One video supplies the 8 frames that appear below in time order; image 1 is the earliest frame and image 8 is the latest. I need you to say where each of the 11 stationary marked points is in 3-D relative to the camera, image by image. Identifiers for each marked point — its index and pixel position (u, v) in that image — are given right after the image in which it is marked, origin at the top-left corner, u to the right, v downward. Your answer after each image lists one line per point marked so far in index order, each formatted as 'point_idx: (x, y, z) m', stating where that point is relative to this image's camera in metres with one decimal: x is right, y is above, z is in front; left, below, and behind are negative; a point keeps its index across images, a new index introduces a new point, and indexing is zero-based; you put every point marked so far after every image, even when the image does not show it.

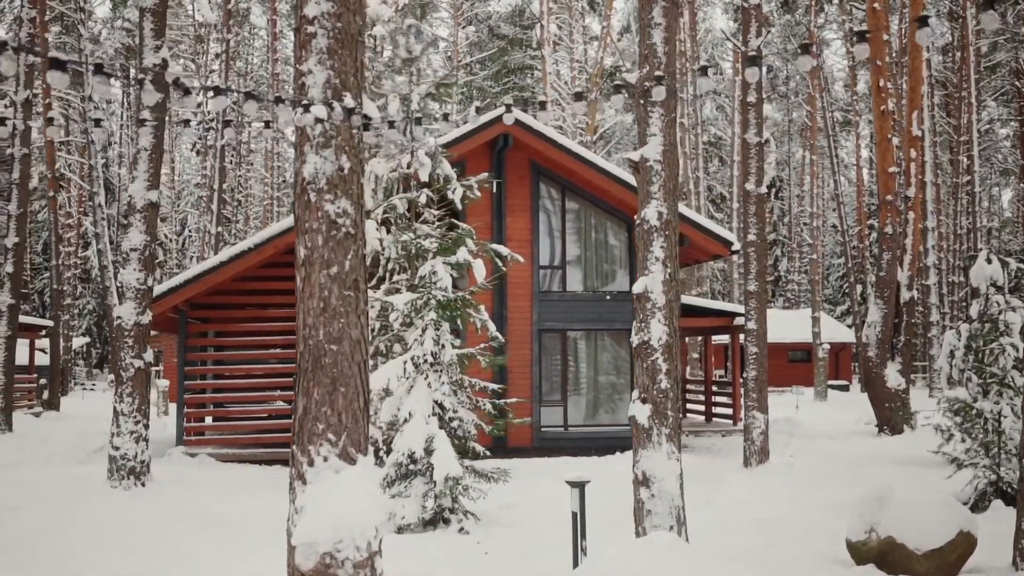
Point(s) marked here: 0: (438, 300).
0: (-0.8, -0.1, +8.8) m
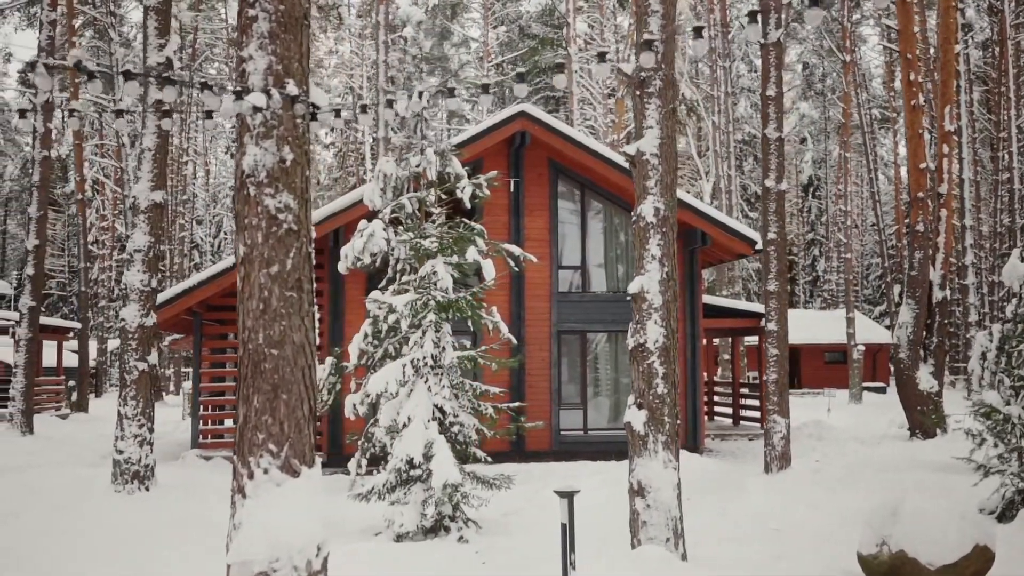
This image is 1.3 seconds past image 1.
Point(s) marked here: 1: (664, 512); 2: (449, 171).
0: (-0.8, -0.1, +8.5) m
1: (+1.1, -1.6, +6.0) m
2: (-0.9, +1.7, +12.1) m
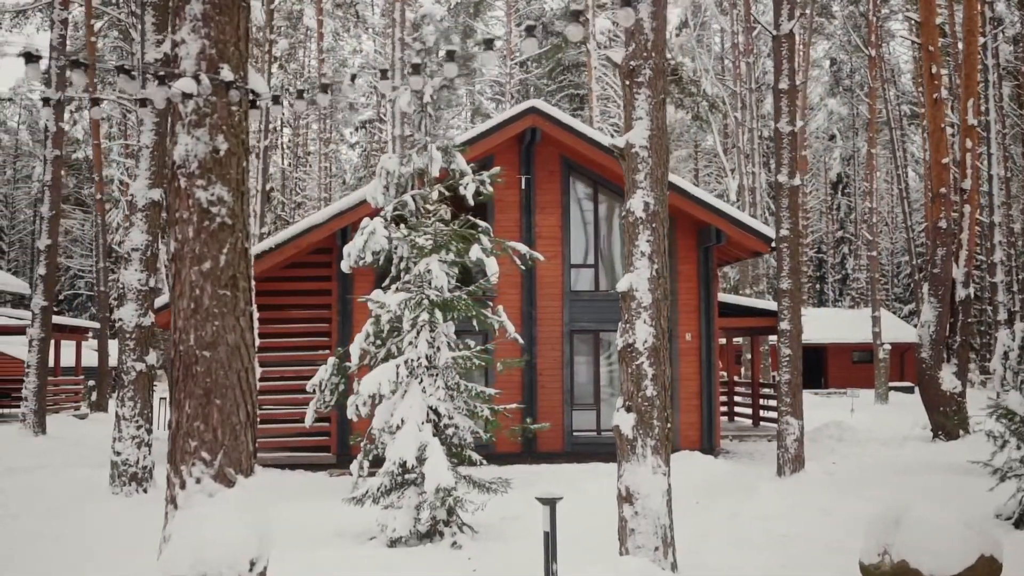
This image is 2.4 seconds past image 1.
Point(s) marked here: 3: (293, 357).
0: (-0.8, -0.1, +8.3) m
1: (+0.9, -1.6, +5.7) m
2: (-0.8, +1.7, +11.9) m
3: (-4.0, -1.3, +15.5) m
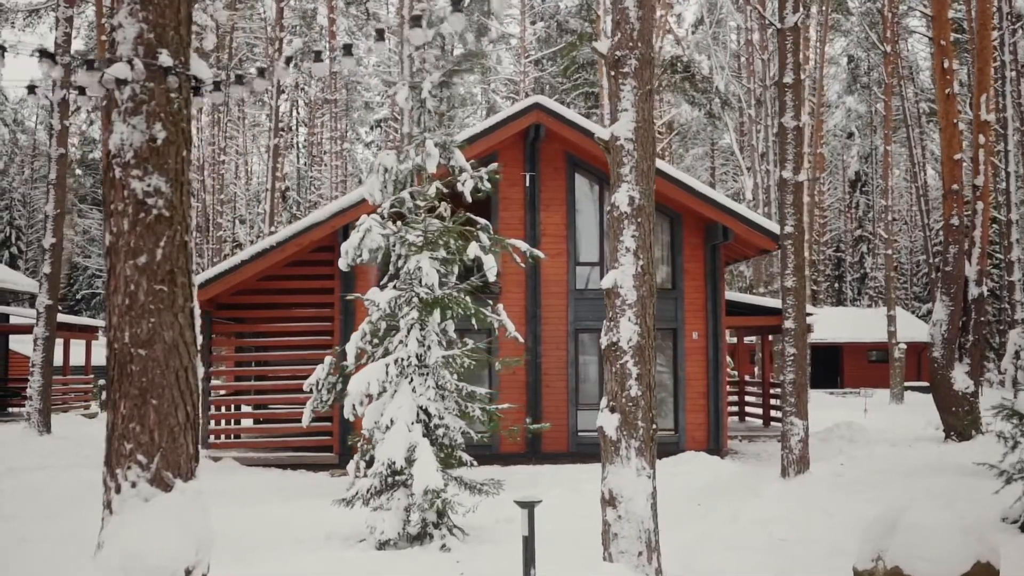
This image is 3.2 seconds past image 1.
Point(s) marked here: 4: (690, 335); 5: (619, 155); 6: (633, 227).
0: (-0.9, -0.1, +8.2) m
1: (+0.8, -1.6, +5.5) m
2: (-0.8, +1.7, +11.7) m
3: (-4.0, -1.3, +15.4) m
4: (+3.5, -0.9, +16.4) m
5: (+0.7, +0.9, +5.9) m
6: (+0.8, +0.4, +5.8) m
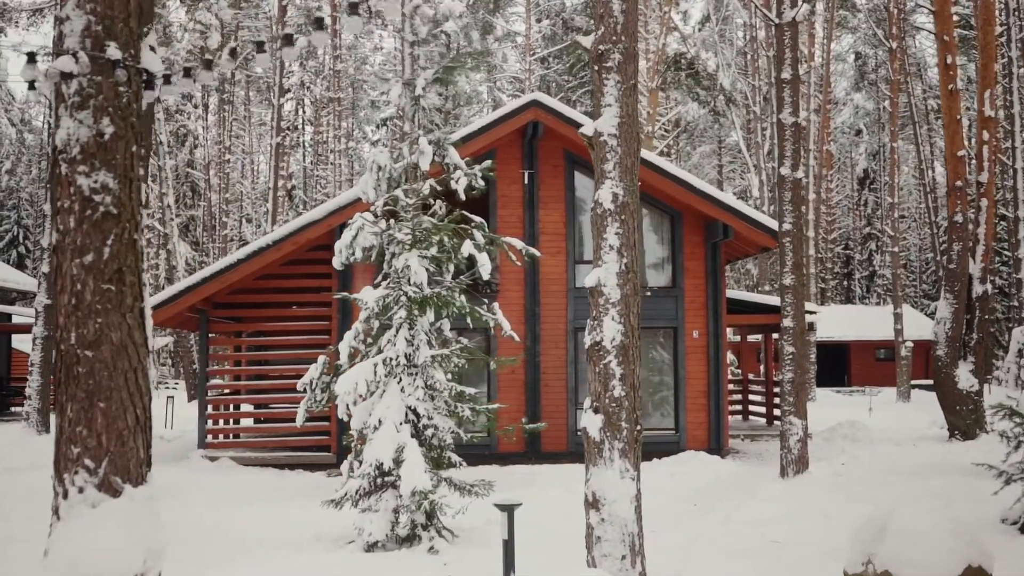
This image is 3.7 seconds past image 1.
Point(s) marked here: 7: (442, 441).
0: (-1.0, -0.1, +8.1) m
1: (+0.7, -1.5, +5.4) m
2: (-0.9, +1.8, +11.6) m
3: (-4.0, -1.2, +15.4) m
4: (+3.5, -0.9, +16.3) m
5: (+0.6, +0.9, +5.7) m
6: (+0.7, +0.4, +5.7) m
7: (-0.7, -1.5, +8.0) m
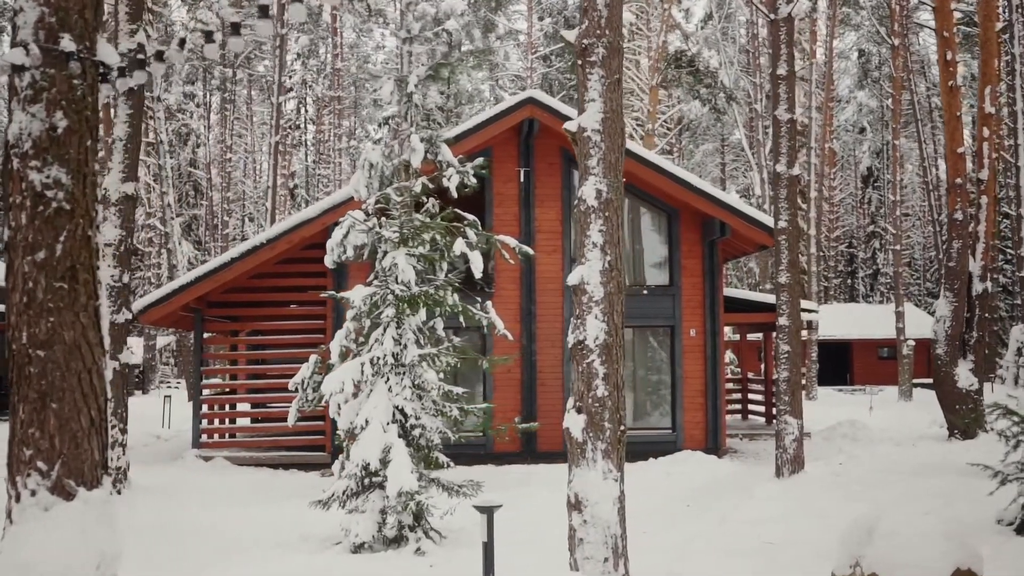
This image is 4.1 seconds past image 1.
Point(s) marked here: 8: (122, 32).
0: (-1.1, -0.1, +8.0) m
1: (+0.6, -1.5, +5.3) m
2: (-1.0, +1.8, +11.6) m
3: (-4.1, -1.2, +15.3) m
4: (+3.4, -0.8, +16.2) m
5: (+0.5, +1.0, +5.7) m
6: (+0.6, +0.4, +5.6) m
7: (-0.8, -1.4, +7.9) m
8: (-4.7, +3.1, +10.2) m
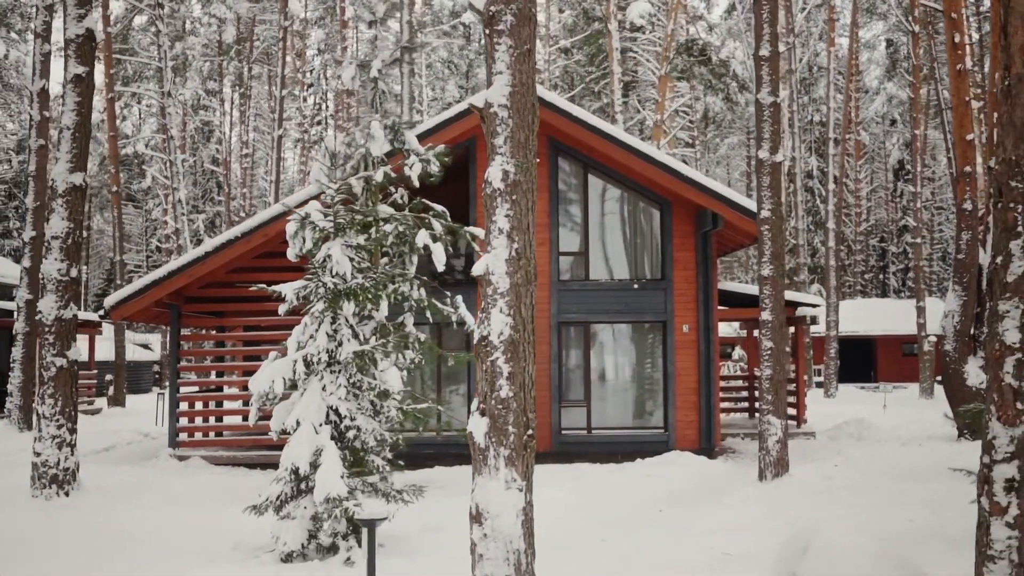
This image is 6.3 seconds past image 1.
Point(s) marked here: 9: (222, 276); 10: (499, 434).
0: (-1.6, 0.0, +7.6) m
1: (0.0, -1.5, +4.9) m
2: (-1.4, +1.9, +11.1) m
3: (-4.4, -1.1, +15.0) m
4: (+3.1, -0.7, +15.6) m
5: (-0.1, +1.0, +5.2) m
6: (0.0, +0.5, +5.1) m
7: (-1.3, -1.4, +7.5) m
8: (-5.2, +3.2, +9.9) m
9: (-5.1, +0.2, +14.8) m
10: (-0.1, -0.9, +4.9) m
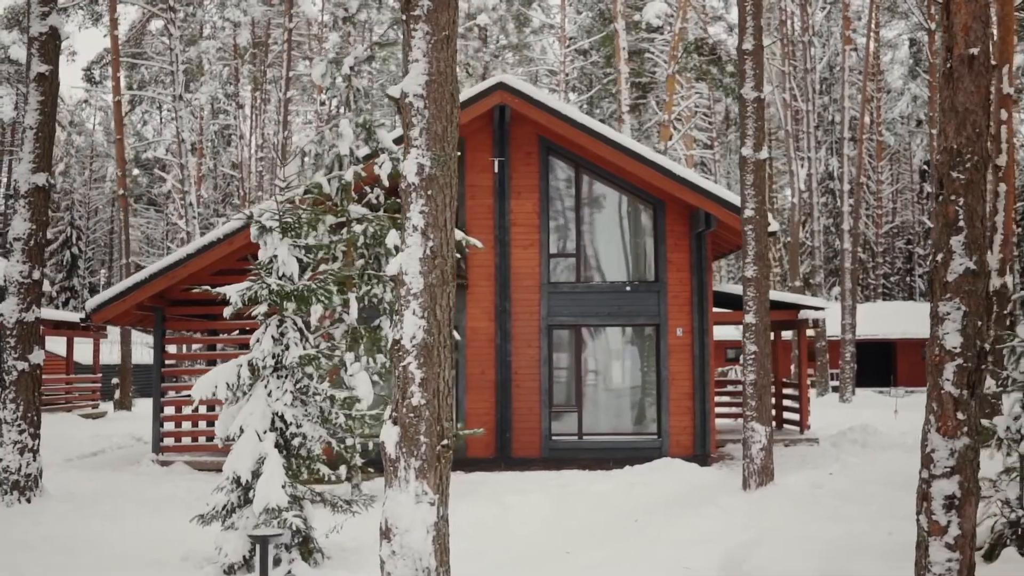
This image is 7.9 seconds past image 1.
0: (-2.0, 0.0, +7.3) m
1: (-0.5, -1.5, +4.6) m
2: (-1.7, +1.8, +10.9) m
3: (-4.6, -1.2, +14.8) m
4: (+3.0, -0.8, +15.3) m
5: (-0.5, +1.0, +4.9) m
6: (-0.5, +0.5, +4.8) m
7: (-1.7, -1.4, +7.2) m
8: (-5.5, +3.1, +9.8) m
9: (-5.3, +0.2, +14.7) m
10: (-0.5, -0.9, +4.6) m
